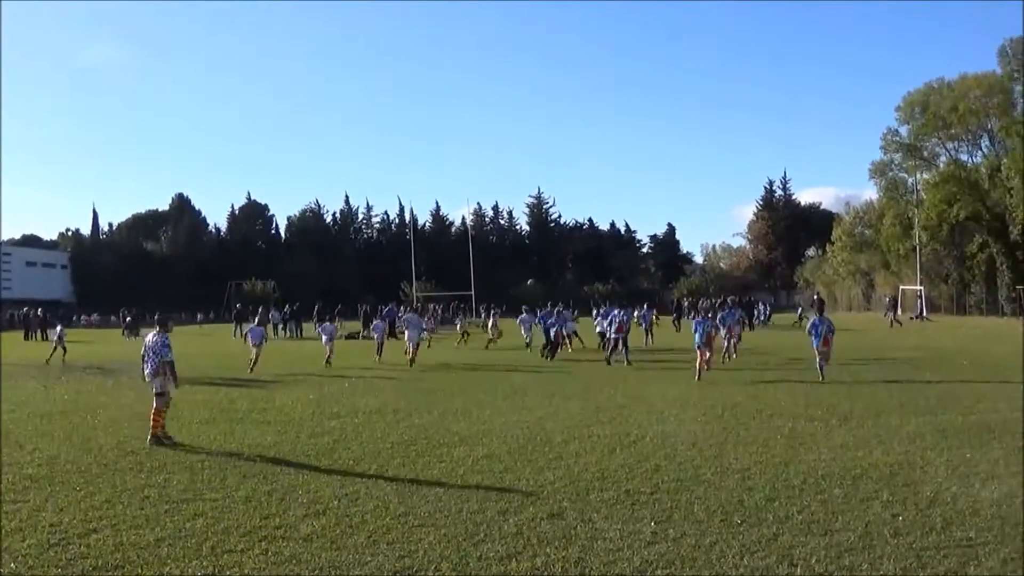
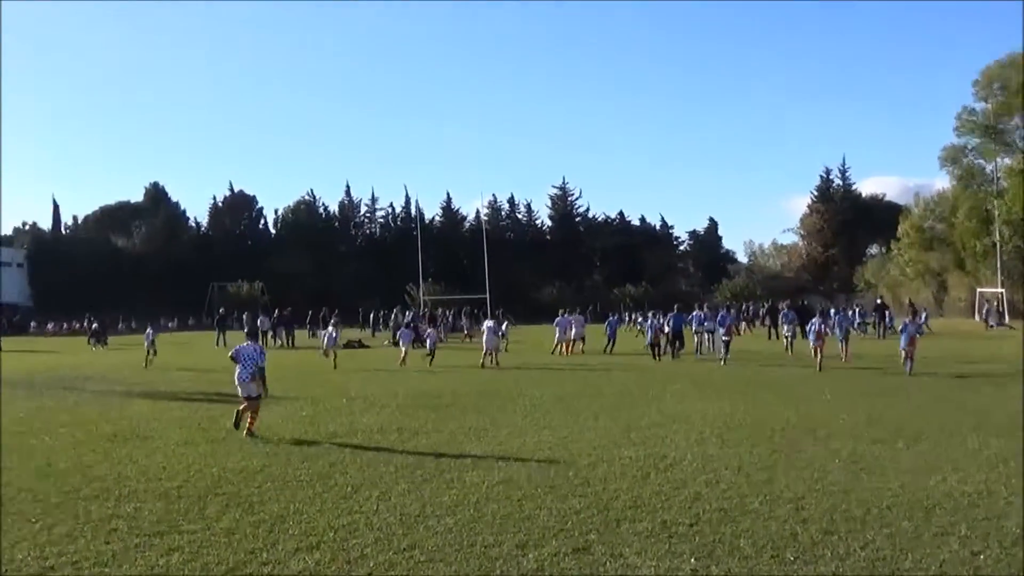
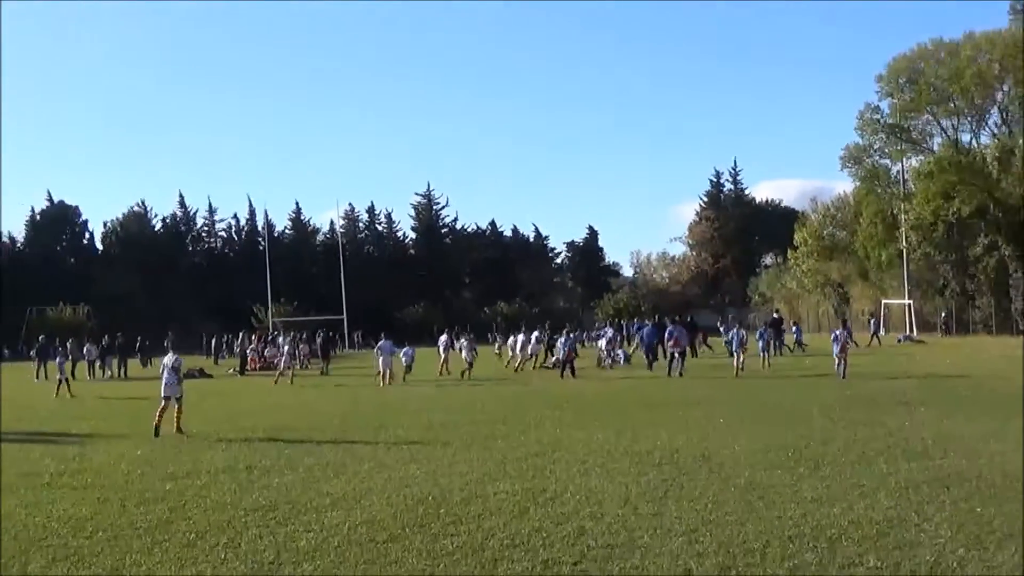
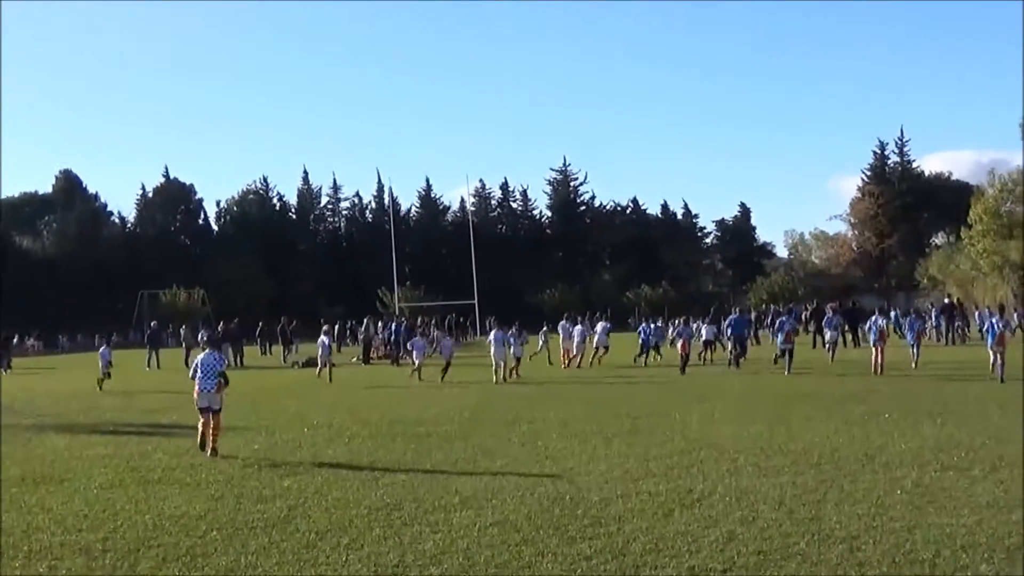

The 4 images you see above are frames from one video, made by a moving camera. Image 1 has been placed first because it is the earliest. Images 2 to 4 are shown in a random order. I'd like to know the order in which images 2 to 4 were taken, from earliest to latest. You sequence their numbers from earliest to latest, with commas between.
2, 4, 3
